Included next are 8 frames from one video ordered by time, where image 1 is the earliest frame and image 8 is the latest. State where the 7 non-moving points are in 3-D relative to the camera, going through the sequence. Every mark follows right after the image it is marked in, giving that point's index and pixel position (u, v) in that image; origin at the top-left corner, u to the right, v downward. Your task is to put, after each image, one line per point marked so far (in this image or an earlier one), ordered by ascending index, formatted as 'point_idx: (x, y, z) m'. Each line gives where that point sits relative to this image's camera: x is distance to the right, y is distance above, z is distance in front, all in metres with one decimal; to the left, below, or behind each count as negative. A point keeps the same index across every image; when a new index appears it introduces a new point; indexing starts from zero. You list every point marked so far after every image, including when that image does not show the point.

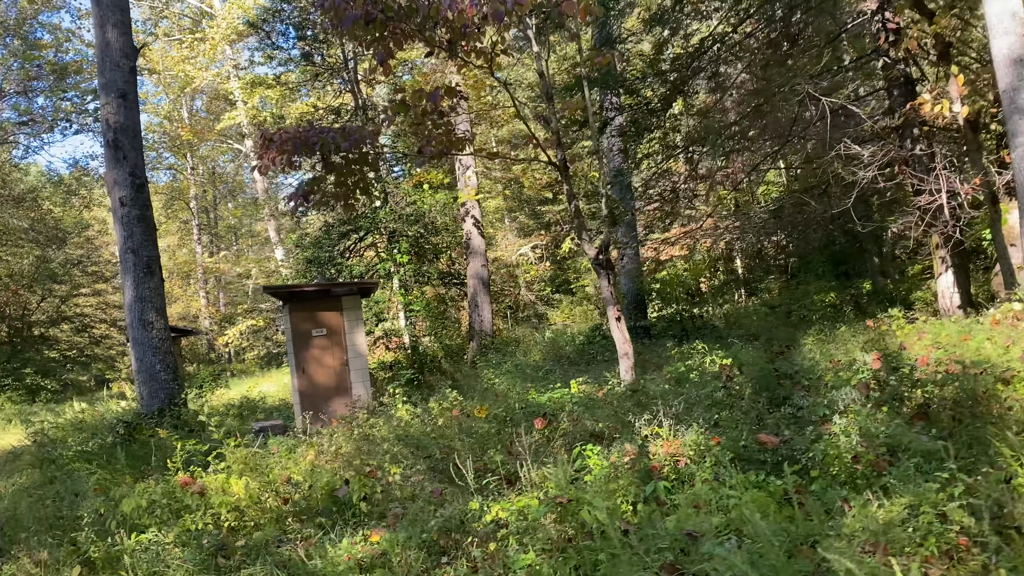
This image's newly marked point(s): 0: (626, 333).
0: (+0.6, -0.3, +4.7) m
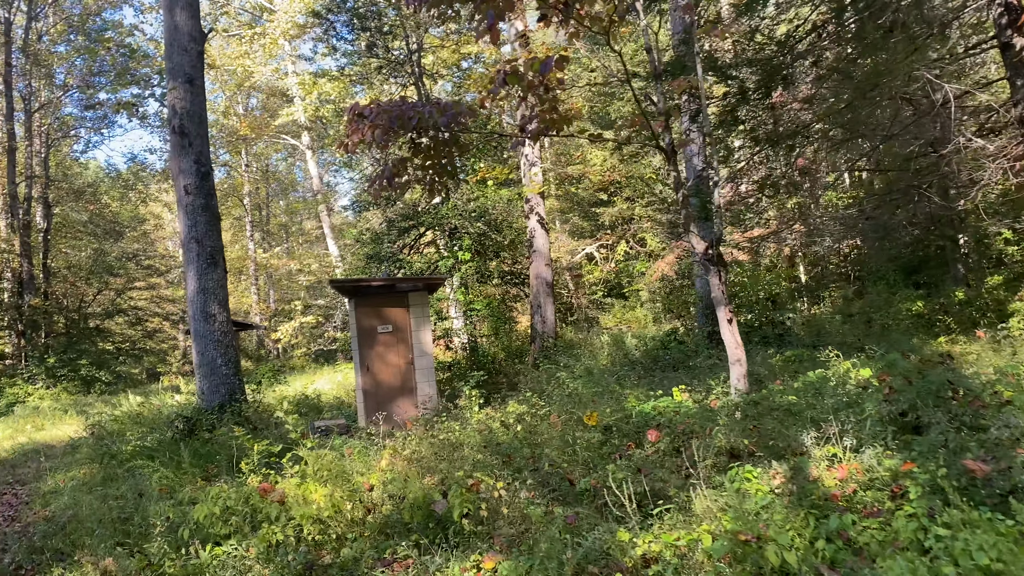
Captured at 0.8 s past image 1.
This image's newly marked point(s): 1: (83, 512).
0: (+1.1, -0.2, +4.2) m
1: (-2.2, -1.2, +4.4) m
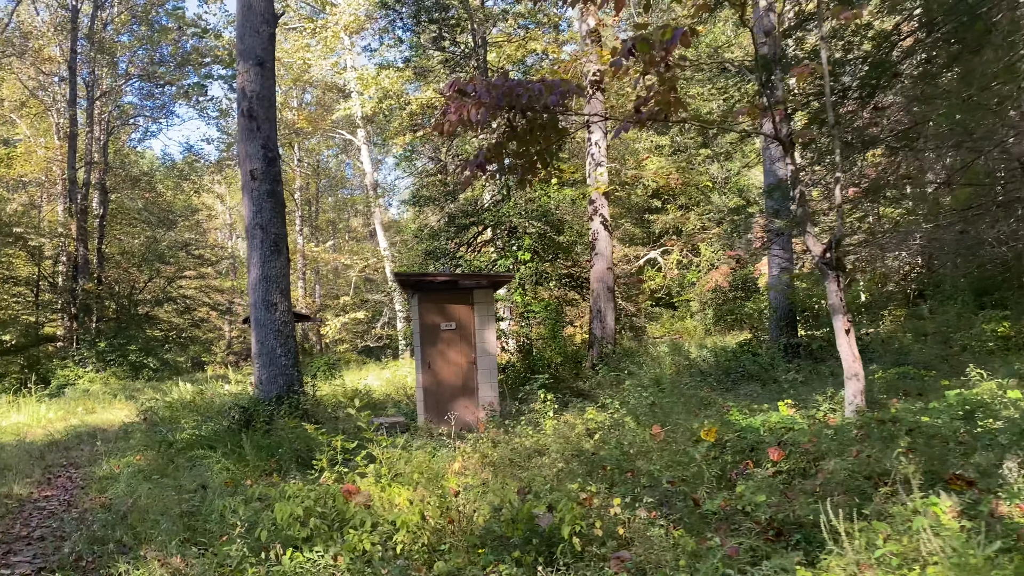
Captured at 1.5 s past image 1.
0: (+1.6, -0.3, +3.9) m
1: (-1.8, -1.1, +4.1) m
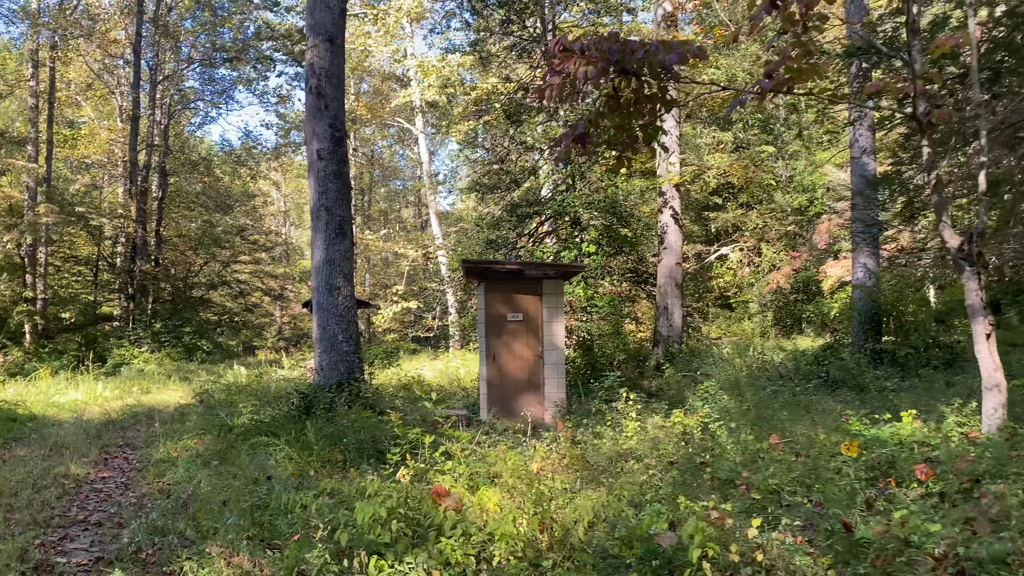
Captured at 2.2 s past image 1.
0: (+2.0, -0.3, +3.4) m
1: (-1.4, -0.9, +3.9) m
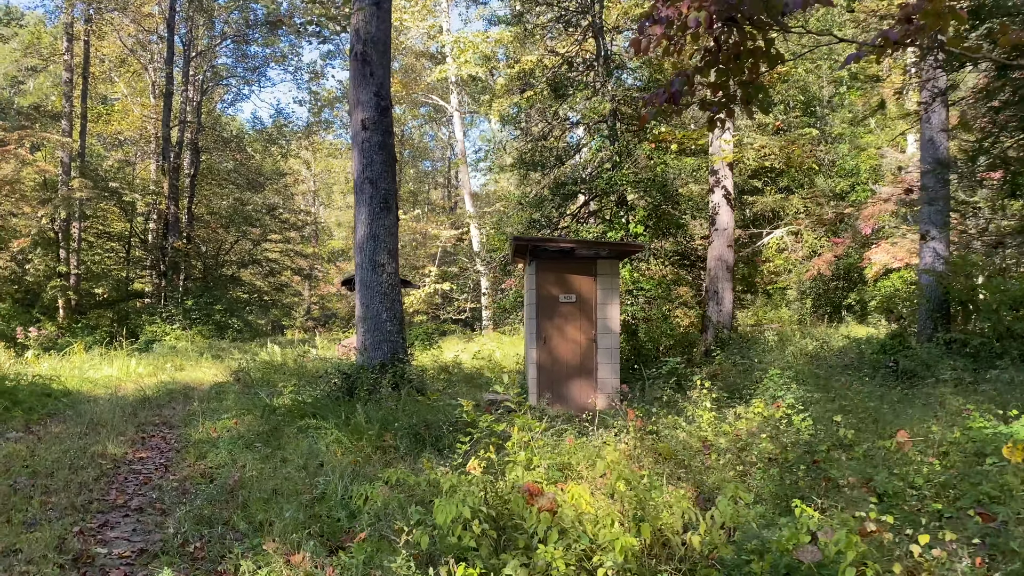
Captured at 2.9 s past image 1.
0: (+2.3, -0.2, +3.0) m
1: (-1.1, -0.8, +3.6) m
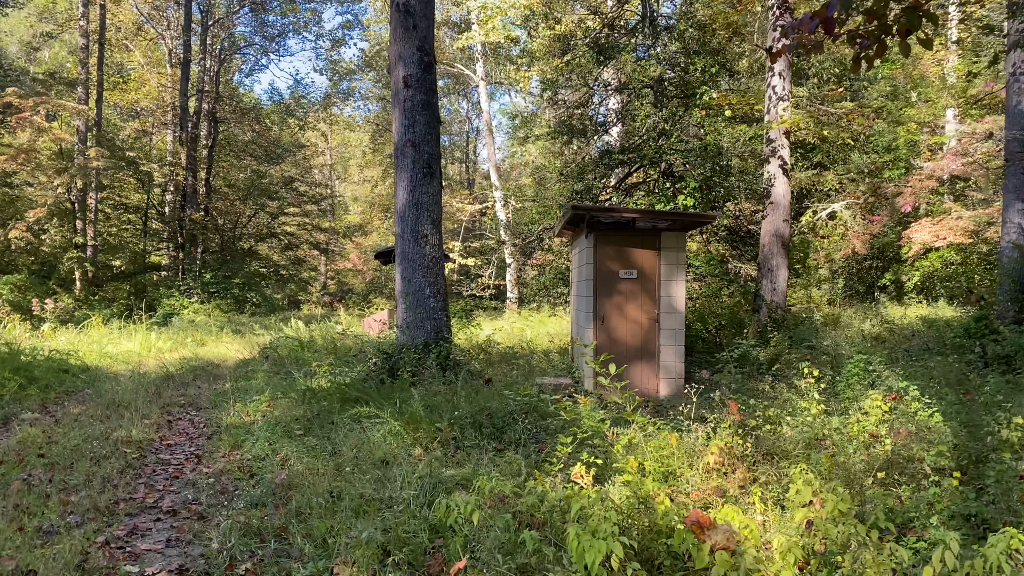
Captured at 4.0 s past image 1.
0: (+2.6, -0.2, +2.4) m
1: (-0.7, -0.7, +3.1) m
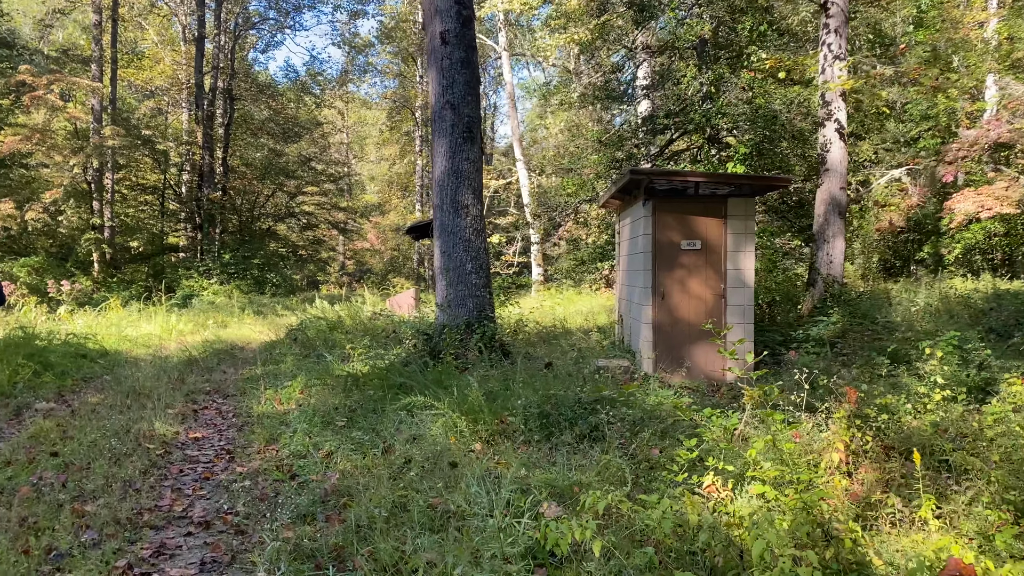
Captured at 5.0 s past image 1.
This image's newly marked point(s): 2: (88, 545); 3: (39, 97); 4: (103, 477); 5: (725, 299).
0: (+2.9, 0.0, +1.9) m
1: (-0.4, -0.6, +2.6) m
2: (-1.2, -0.7, +2.4) m
3: (-6.7, +2.8, +11.9) m
4: (-1.5, -0.7, +3.1) m
5: (+1.4, -0.1, +5.6) m
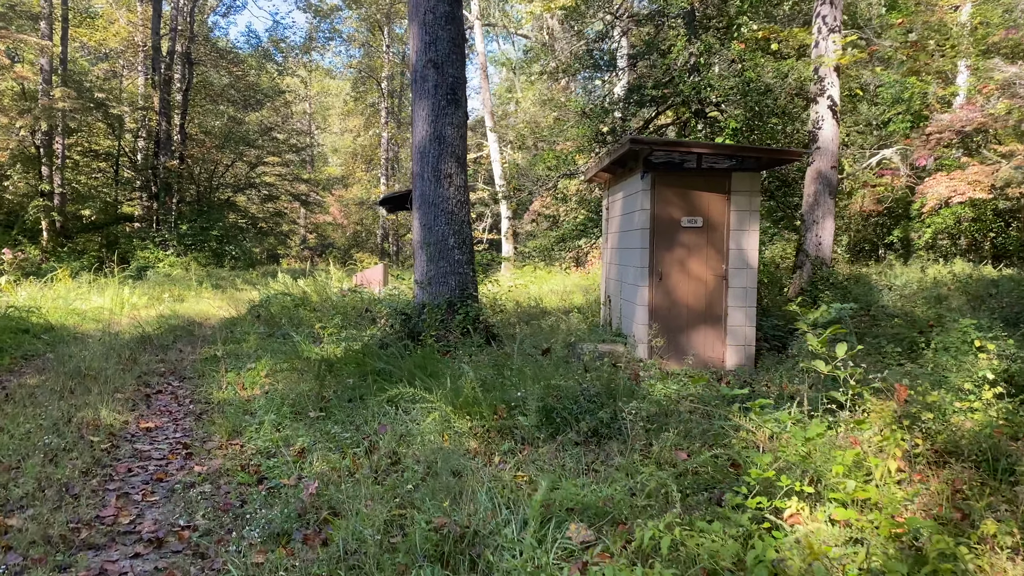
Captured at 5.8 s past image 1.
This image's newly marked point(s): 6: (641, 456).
0: (+3.0, -0.1, +1.6) m
1: (-0.4, -0.6, +2.2) m
2: (-1.2, -0.7, +2.0) m
3: (-7.1, +3.2, +11.1) m
4: (-1.5, -0.6, +2.7) m
5: (+1.3, 0.0, +5.2) m
6: (+0.4, -0.5, +2.6) m
